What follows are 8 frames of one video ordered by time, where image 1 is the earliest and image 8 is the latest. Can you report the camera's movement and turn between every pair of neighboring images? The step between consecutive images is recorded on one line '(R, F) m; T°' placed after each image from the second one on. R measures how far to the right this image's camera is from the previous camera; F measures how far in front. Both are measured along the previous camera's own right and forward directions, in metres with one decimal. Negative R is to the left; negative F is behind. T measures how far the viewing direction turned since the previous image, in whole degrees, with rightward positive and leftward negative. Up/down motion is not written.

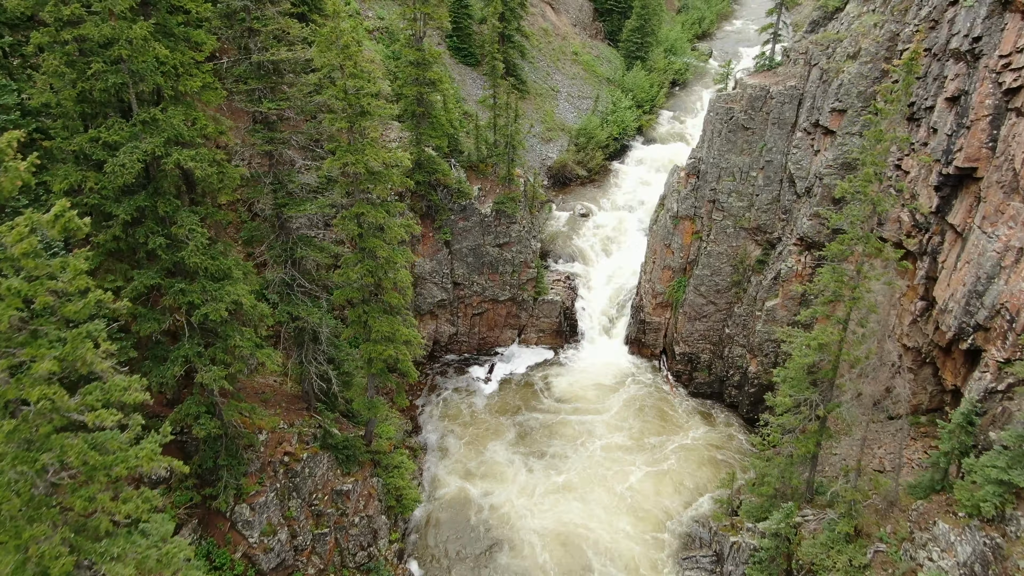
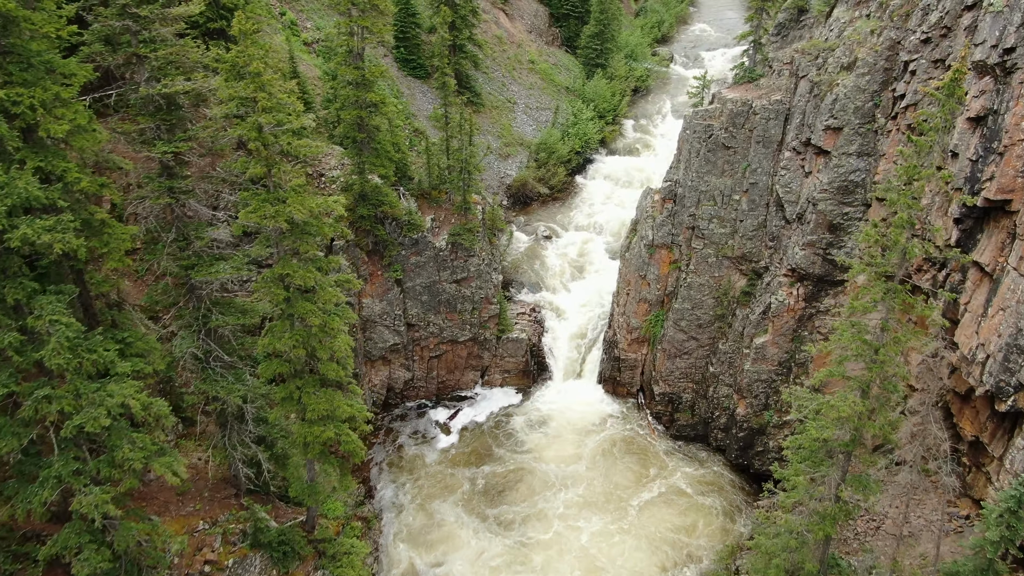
(0.0, +2.6) m; +3°
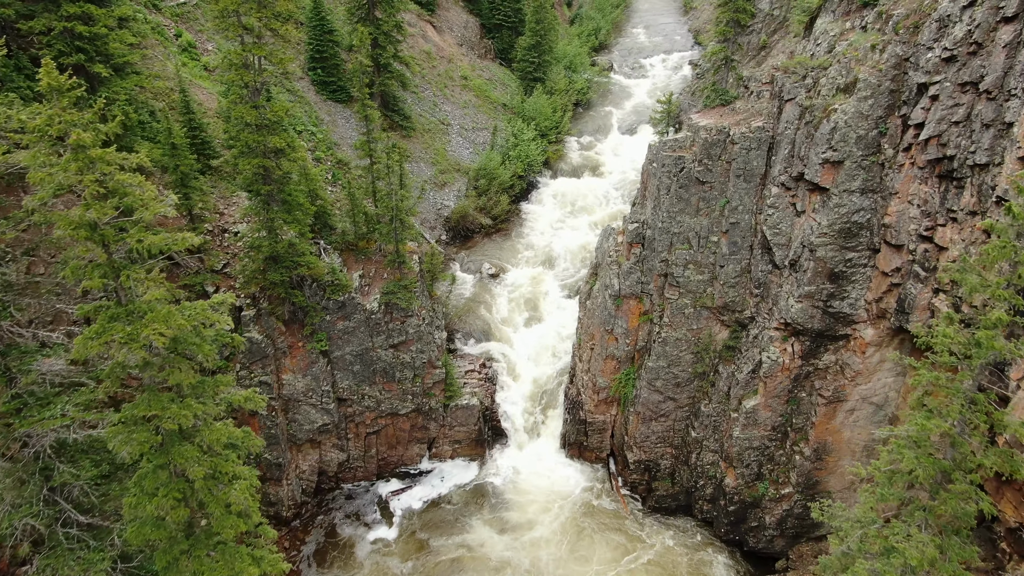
(-0.1, +3.3) m; +4°
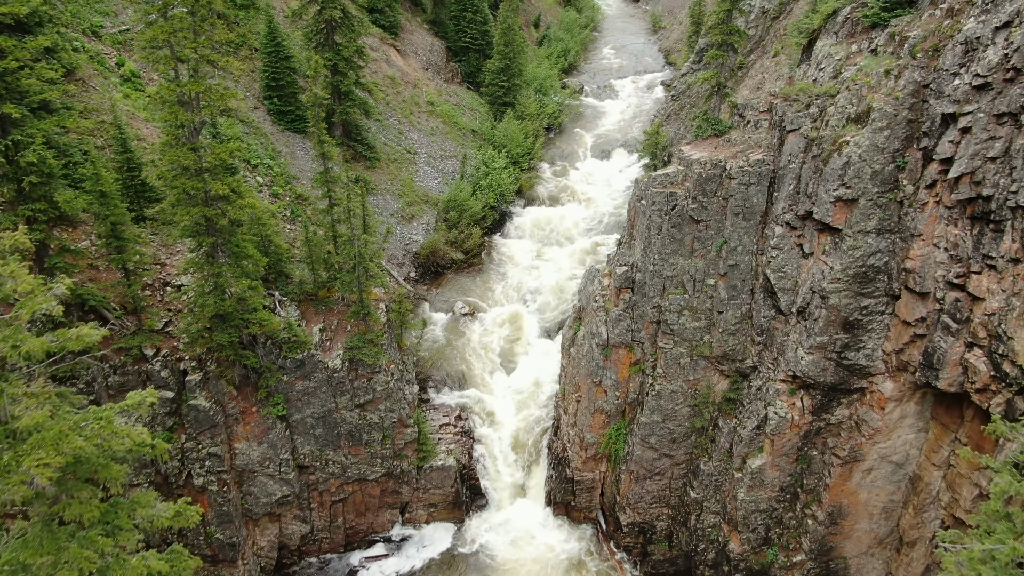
(-0.1, +1.8) m; +2°
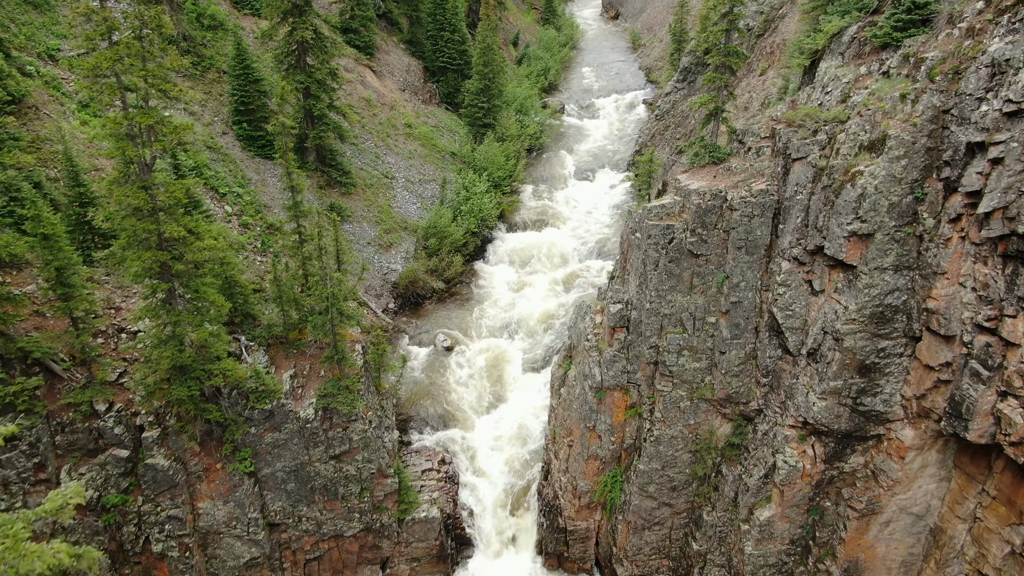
(-0.1, +1.2) m; +1°
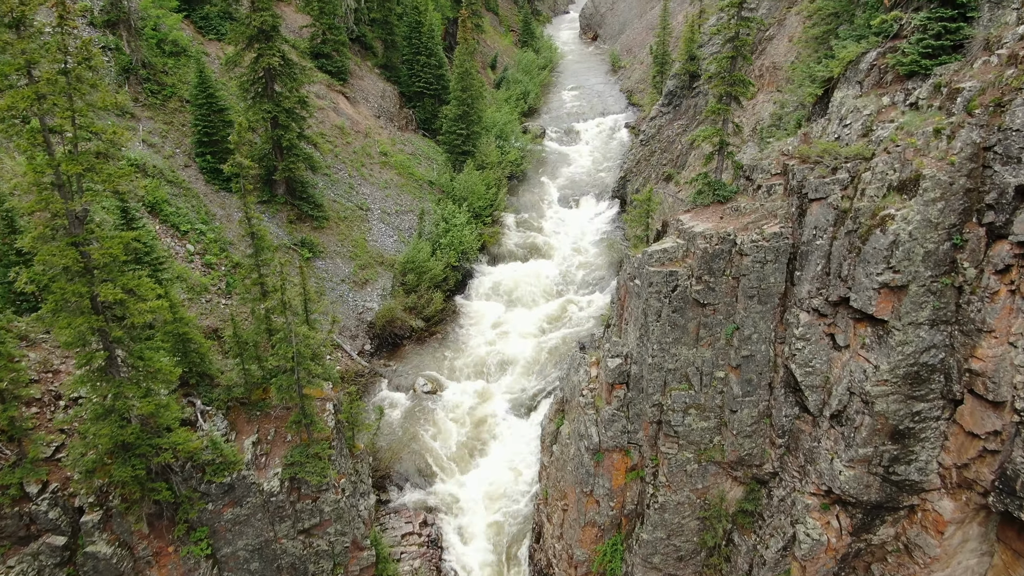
(-0.1, +1.5) m; +2°
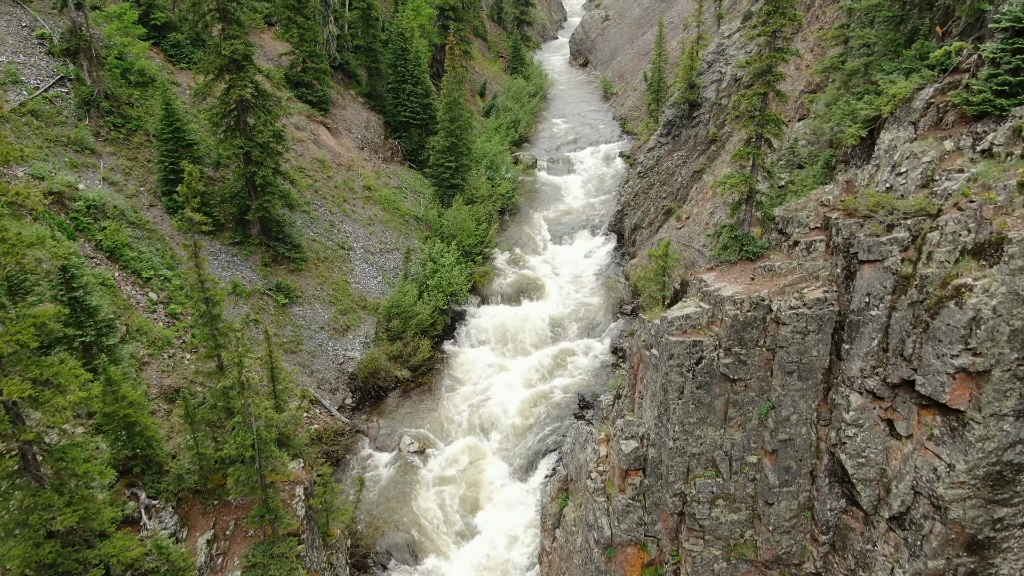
(-0.1, +1.9) m; +1°
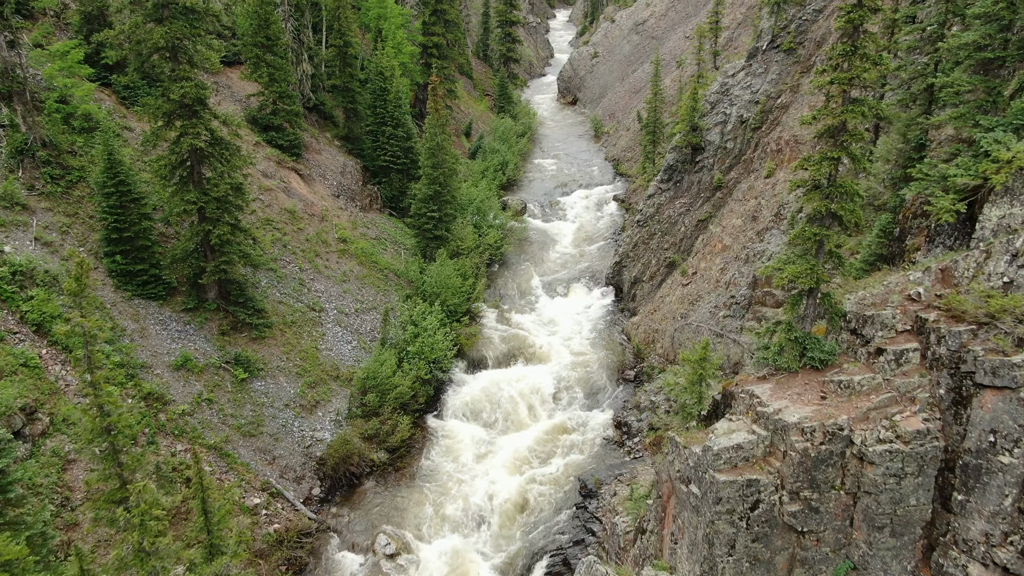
(-0.1, +2.8) m; +1°
